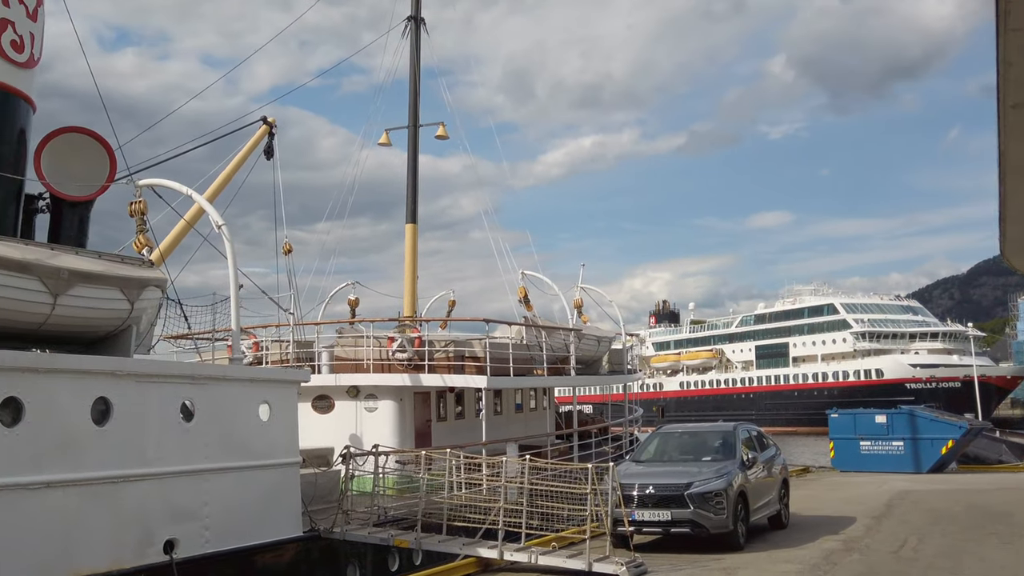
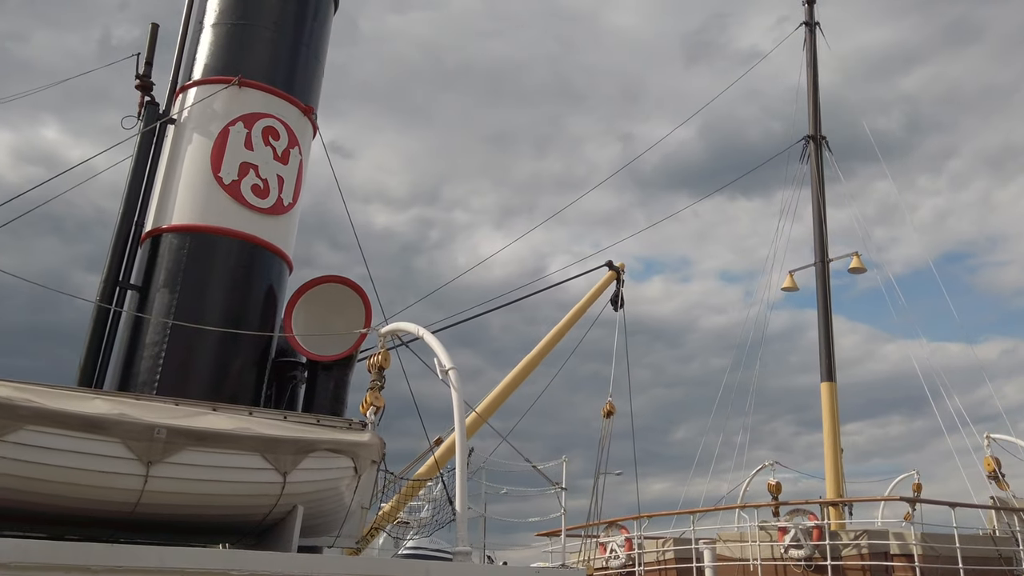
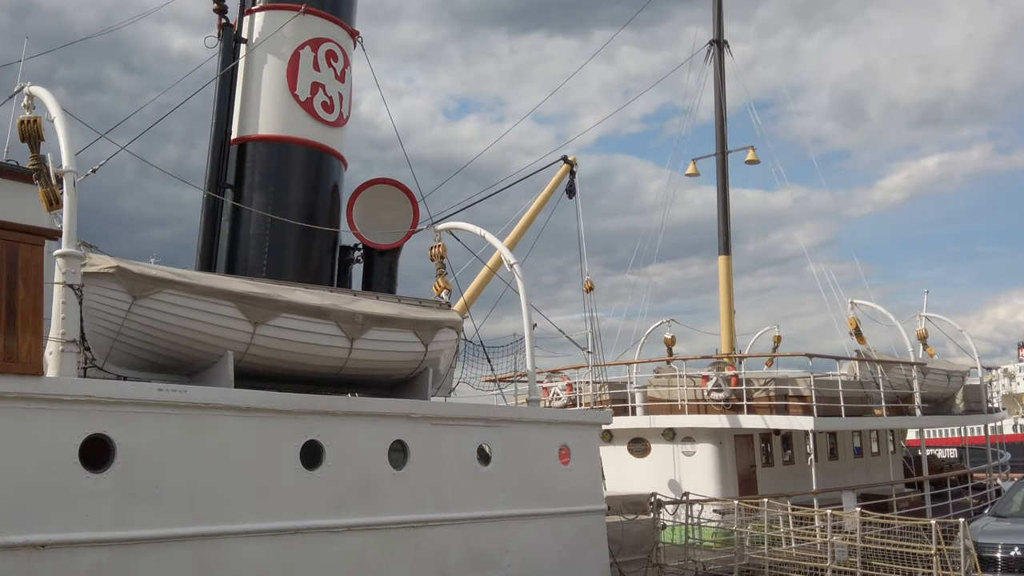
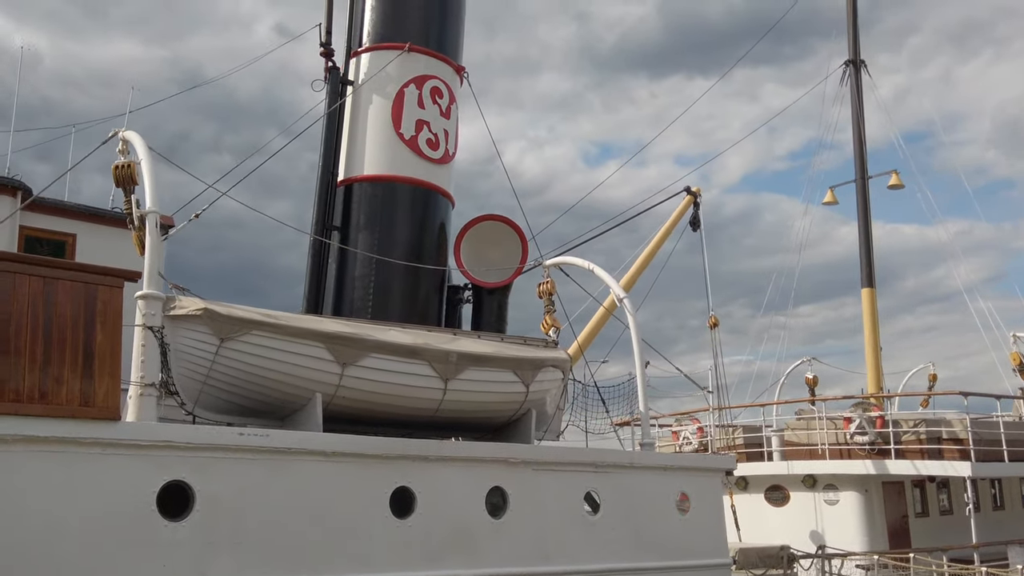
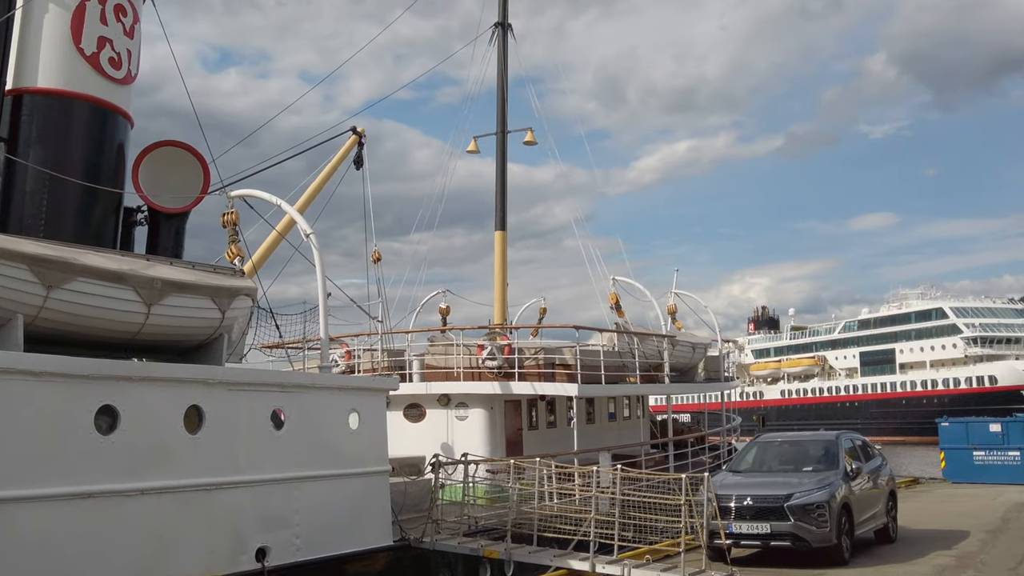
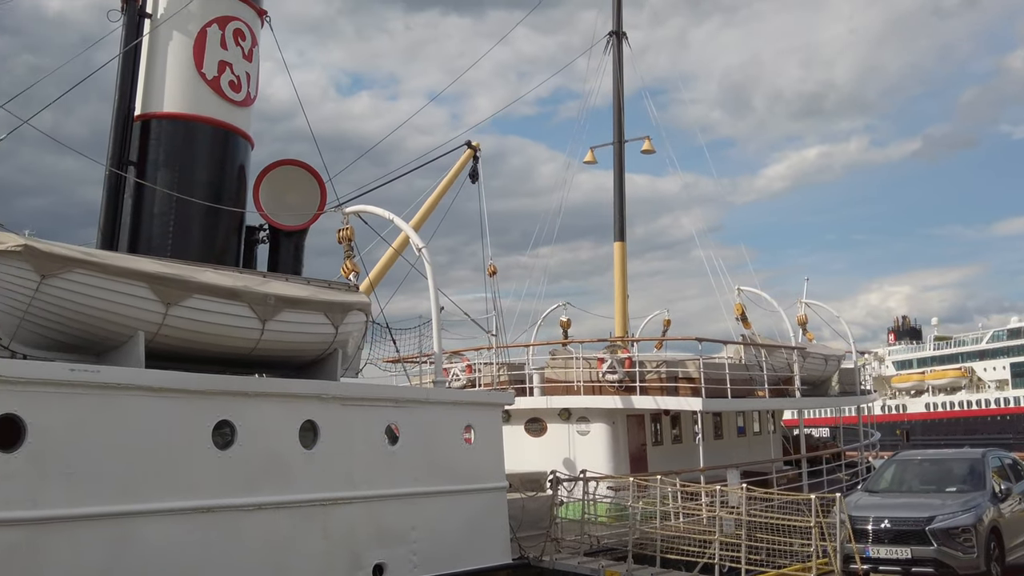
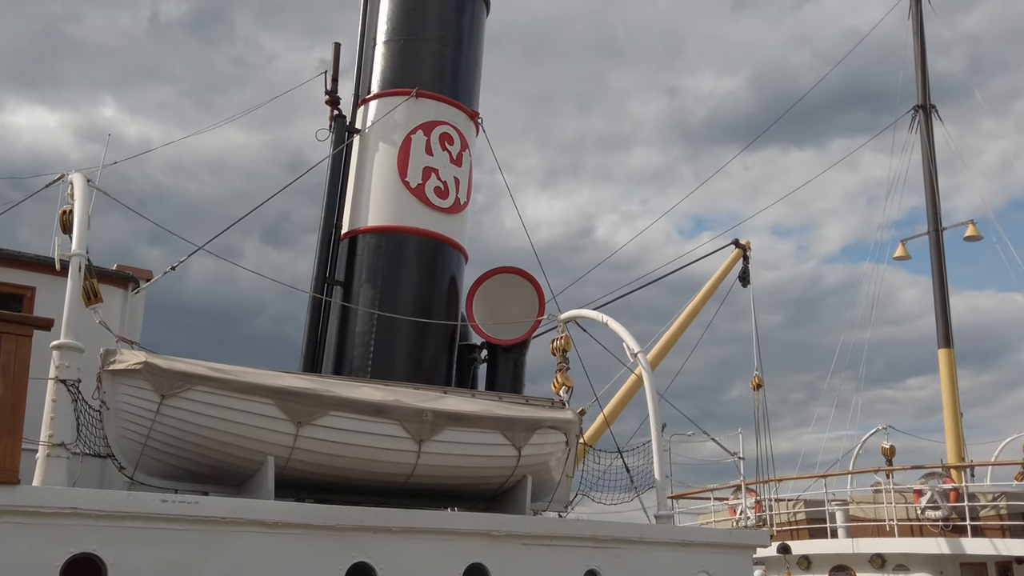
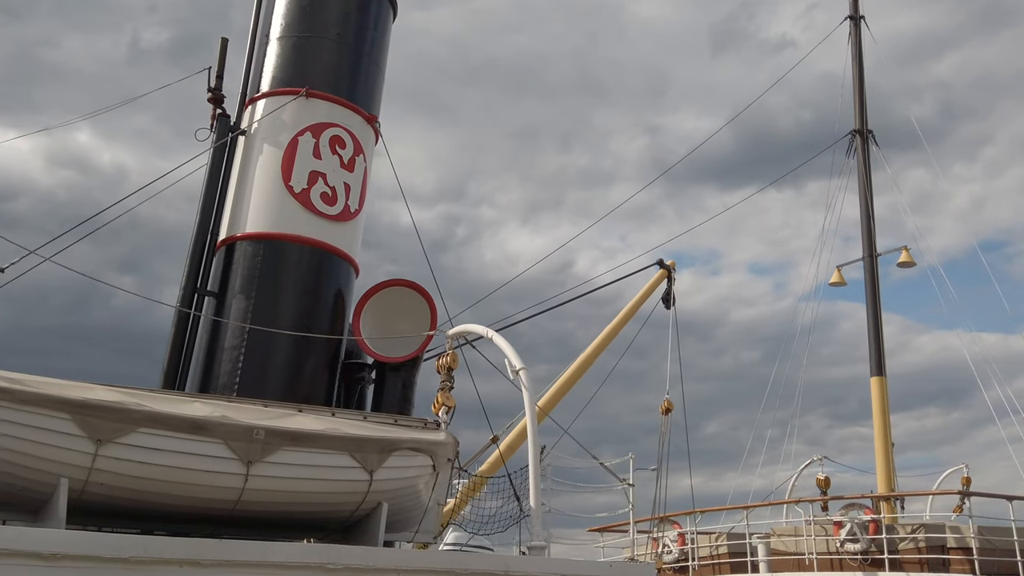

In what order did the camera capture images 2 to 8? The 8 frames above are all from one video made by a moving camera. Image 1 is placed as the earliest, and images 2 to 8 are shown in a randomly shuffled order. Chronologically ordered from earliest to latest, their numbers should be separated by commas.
5, 6, 3, 4, 7, 8, 2
